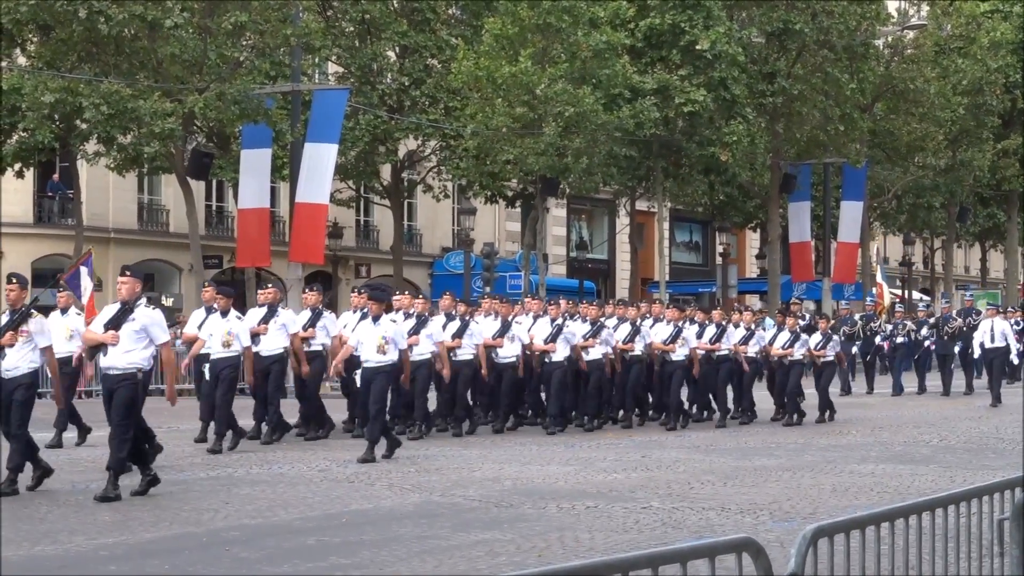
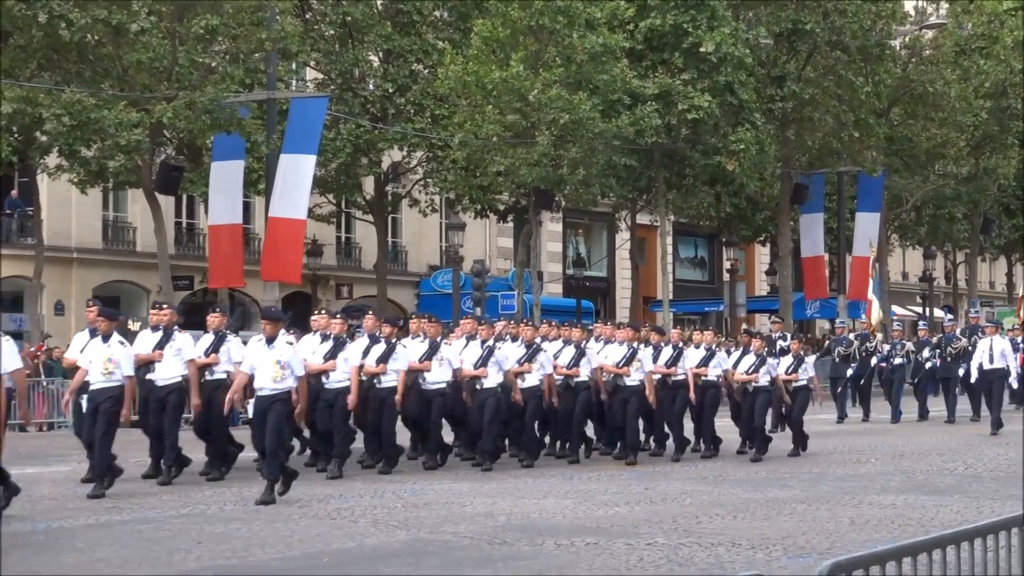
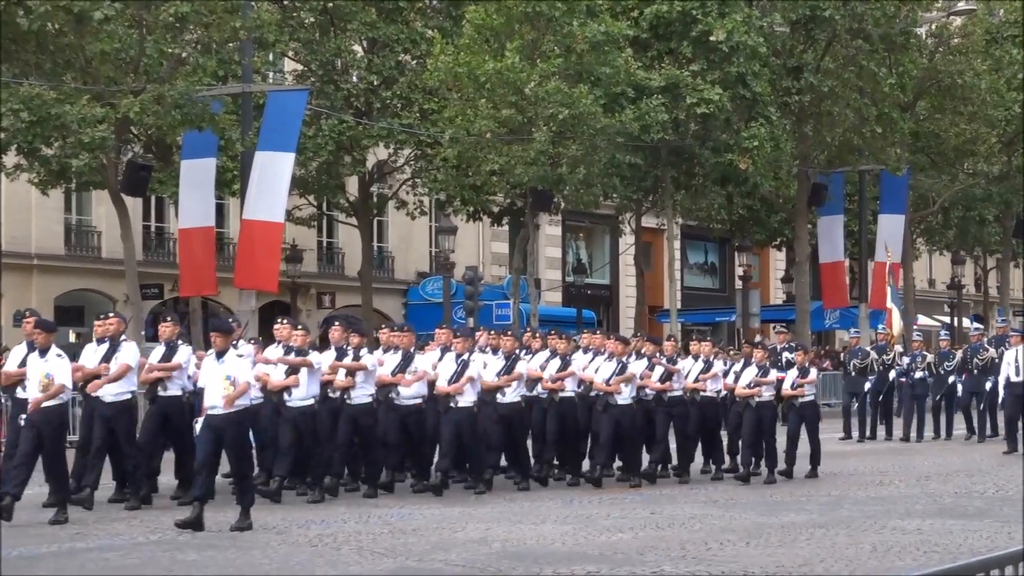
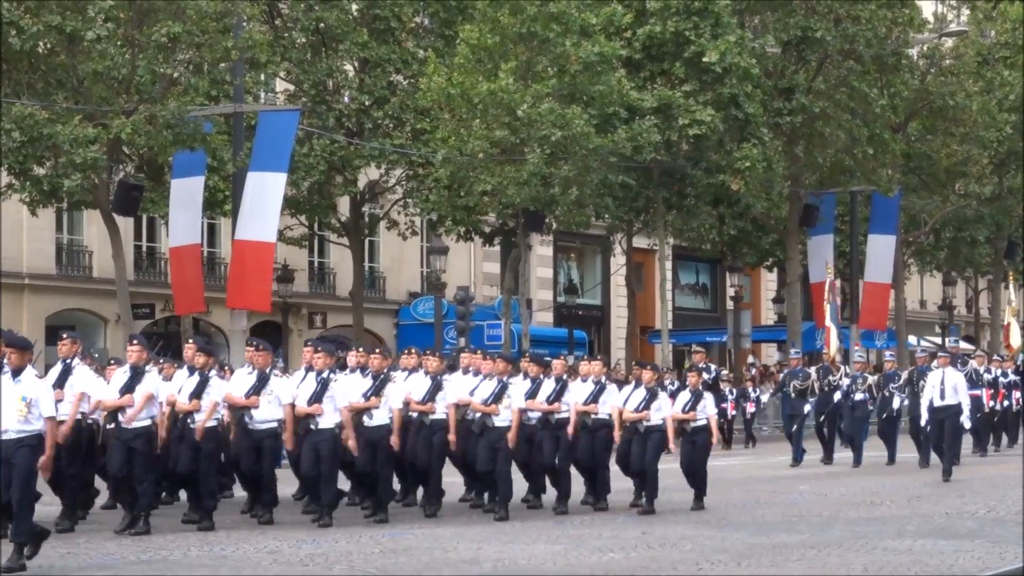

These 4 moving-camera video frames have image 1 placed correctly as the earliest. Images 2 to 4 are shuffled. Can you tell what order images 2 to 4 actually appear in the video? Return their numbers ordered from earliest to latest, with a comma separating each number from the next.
2, 3, 4
